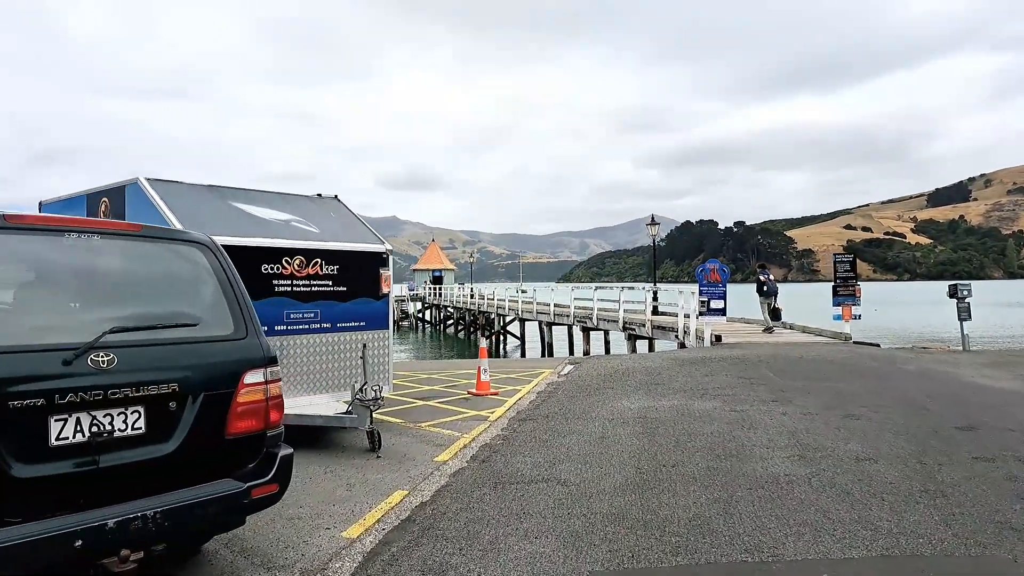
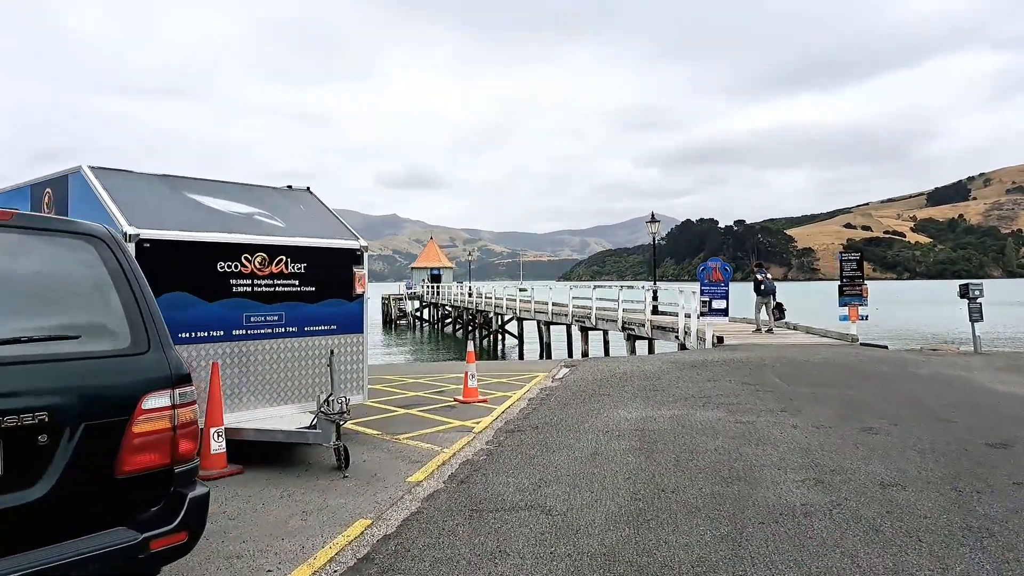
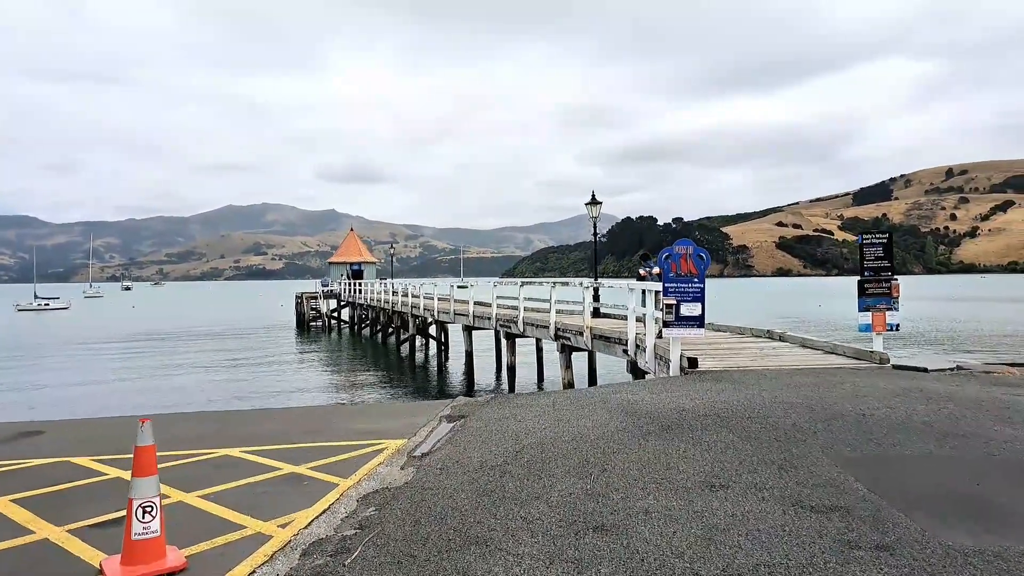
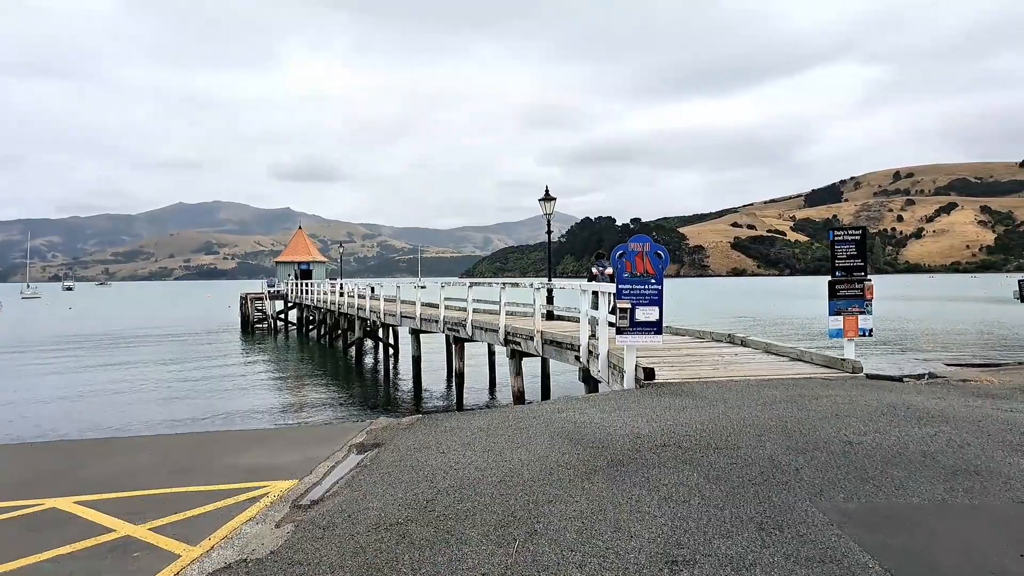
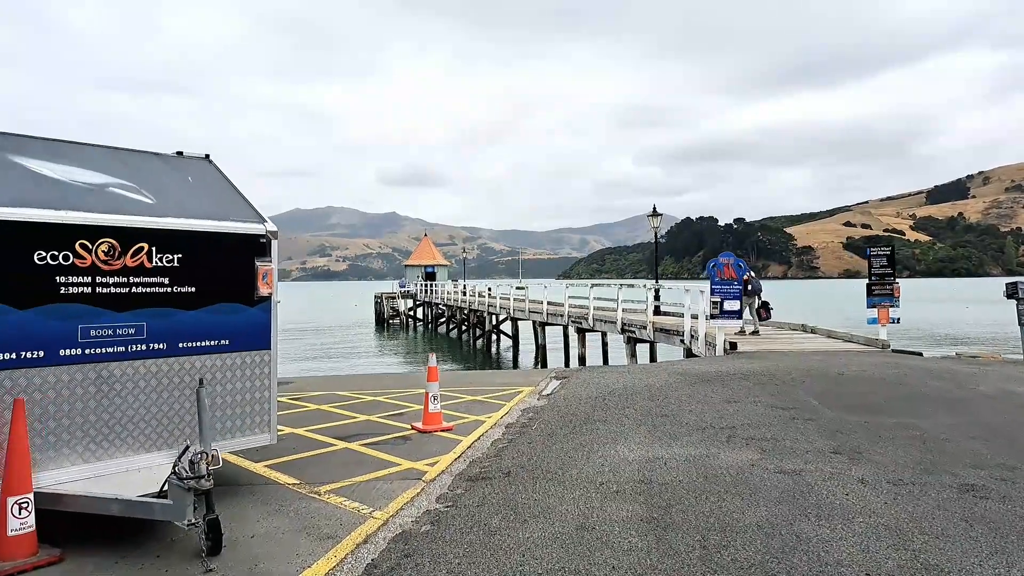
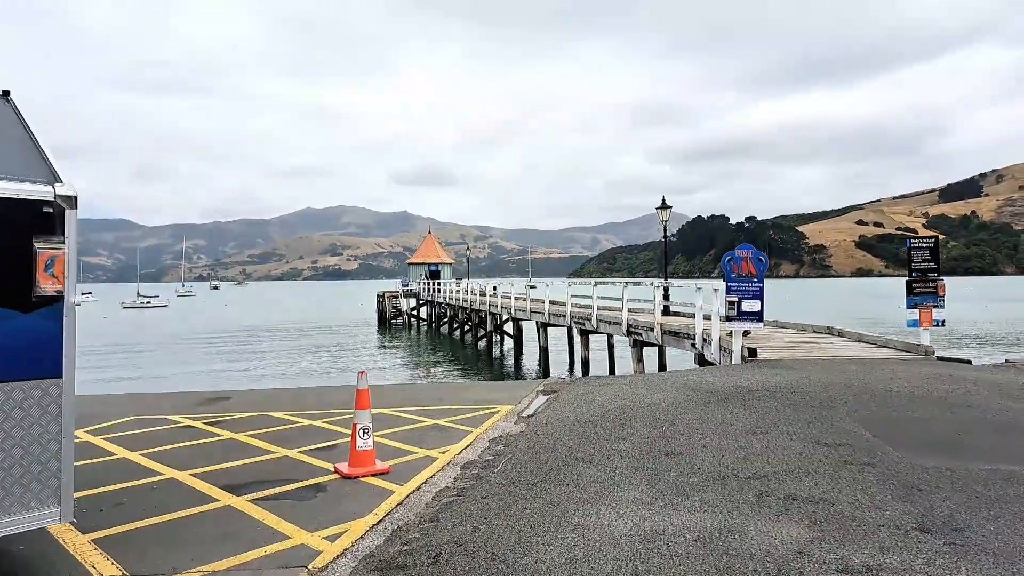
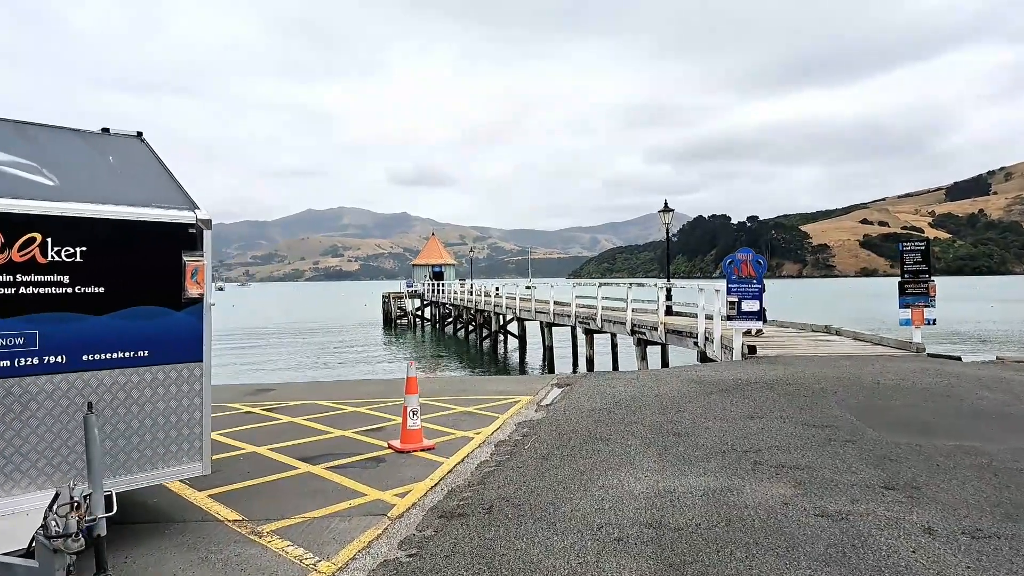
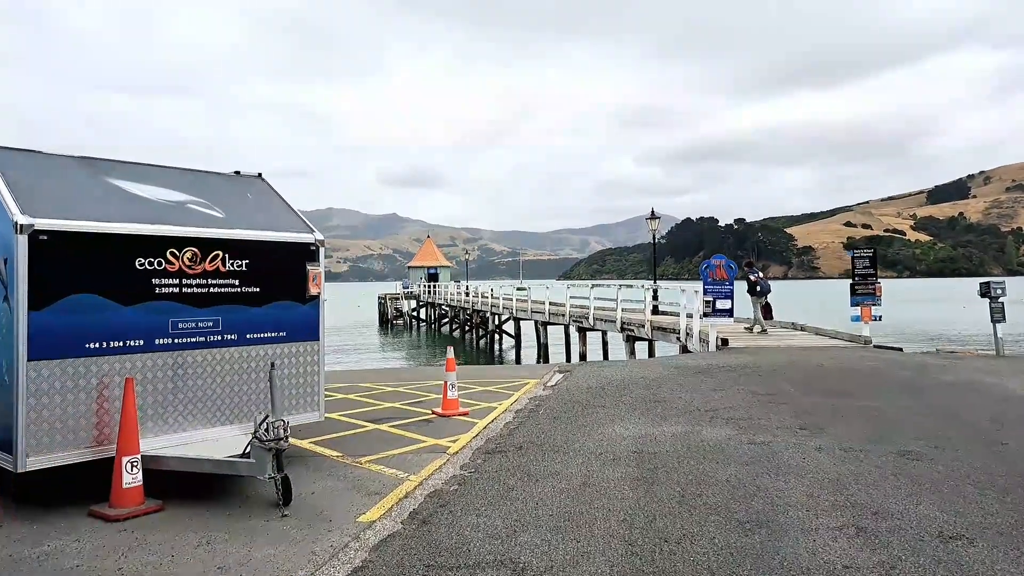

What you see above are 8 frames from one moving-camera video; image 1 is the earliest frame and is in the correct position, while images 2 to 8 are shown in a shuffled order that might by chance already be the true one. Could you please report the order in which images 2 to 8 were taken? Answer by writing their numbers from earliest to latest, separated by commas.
2, 8, 5, 7, 6, 3, 4
